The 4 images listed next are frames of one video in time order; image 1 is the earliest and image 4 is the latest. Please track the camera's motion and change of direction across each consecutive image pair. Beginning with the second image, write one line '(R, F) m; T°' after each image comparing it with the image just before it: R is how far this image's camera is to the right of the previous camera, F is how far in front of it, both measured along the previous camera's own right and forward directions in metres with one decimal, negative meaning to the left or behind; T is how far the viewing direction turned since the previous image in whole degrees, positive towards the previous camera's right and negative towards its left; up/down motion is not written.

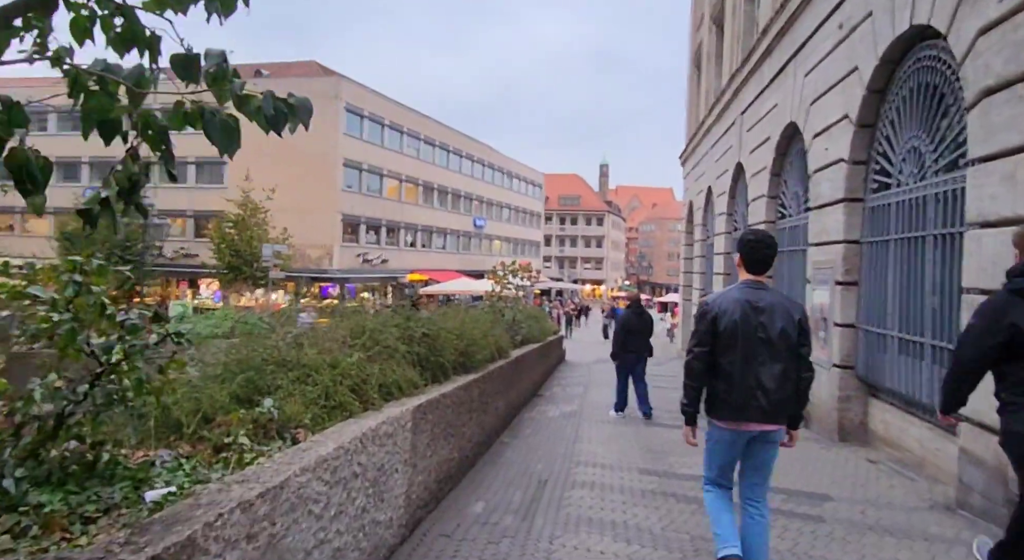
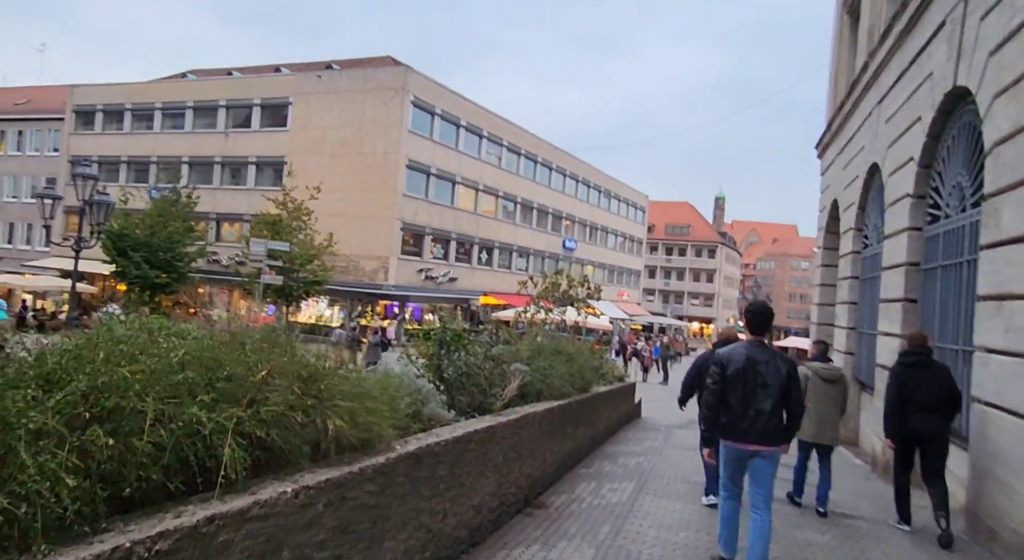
(+1.2, +6.1) m; -9°
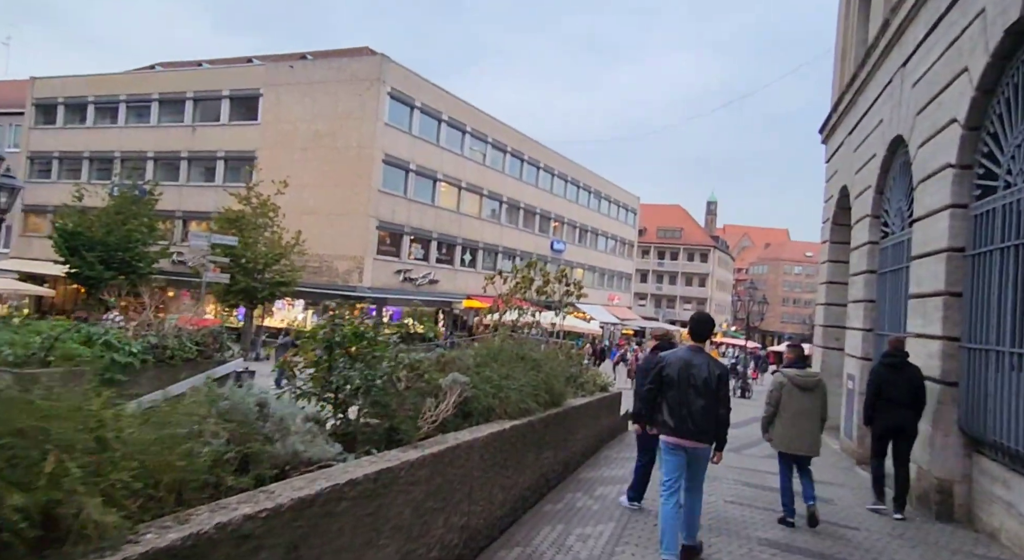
(+0.5, +1.8) m; +1°
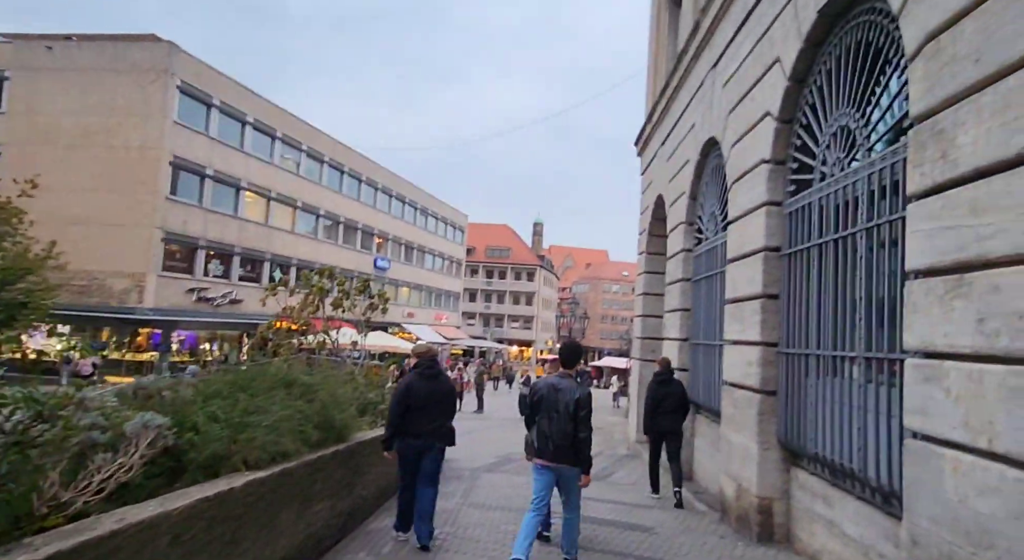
(+0.6, +1.4) m; +14°
